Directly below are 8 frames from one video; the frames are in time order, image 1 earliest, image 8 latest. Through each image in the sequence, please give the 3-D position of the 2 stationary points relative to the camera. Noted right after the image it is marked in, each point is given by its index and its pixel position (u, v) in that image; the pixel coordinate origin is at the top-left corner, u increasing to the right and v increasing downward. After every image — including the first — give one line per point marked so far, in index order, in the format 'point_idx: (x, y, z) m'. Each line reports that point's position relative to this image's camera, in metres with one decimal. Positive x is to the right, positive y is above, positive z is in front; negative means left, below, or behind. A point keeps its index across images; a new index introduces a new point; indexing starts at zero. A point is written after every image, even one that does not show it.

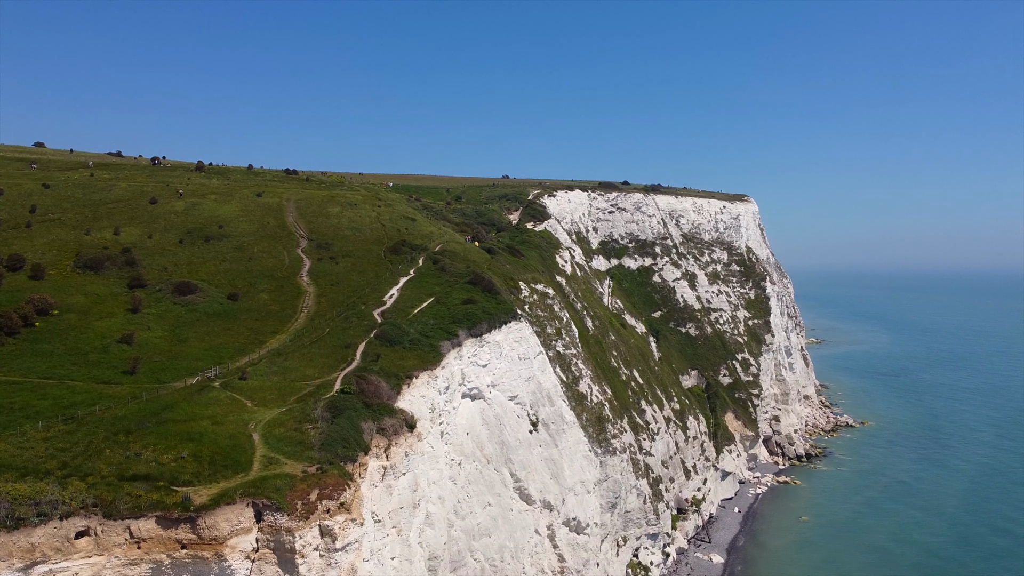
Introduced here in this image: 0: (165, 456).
0: (-8.2, -3.9, +14.7) m
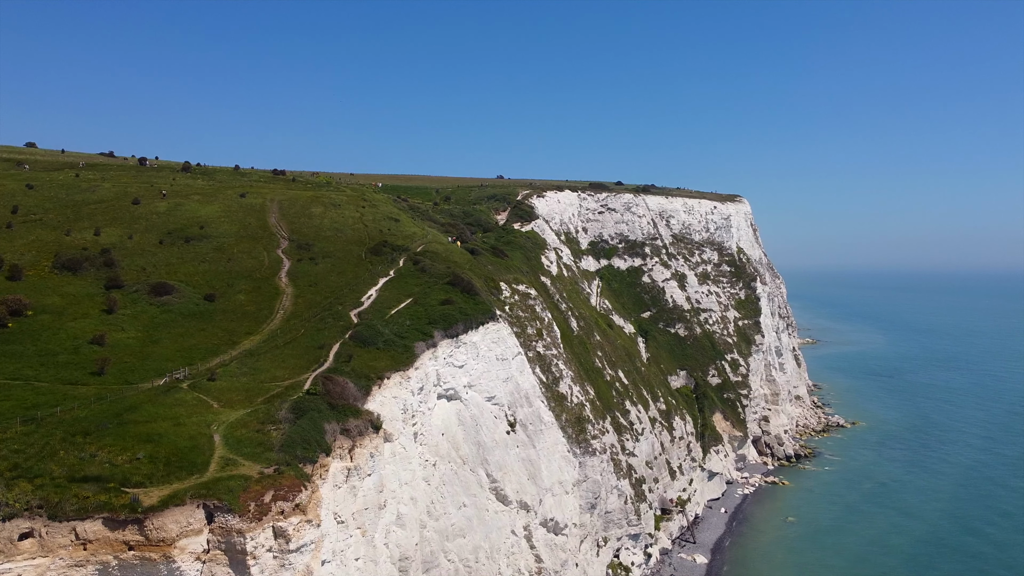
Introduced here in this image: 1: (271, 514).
0: (-9.2, -4.0, +14.7) m
1: (-5.7, -5.2, +14.6) m
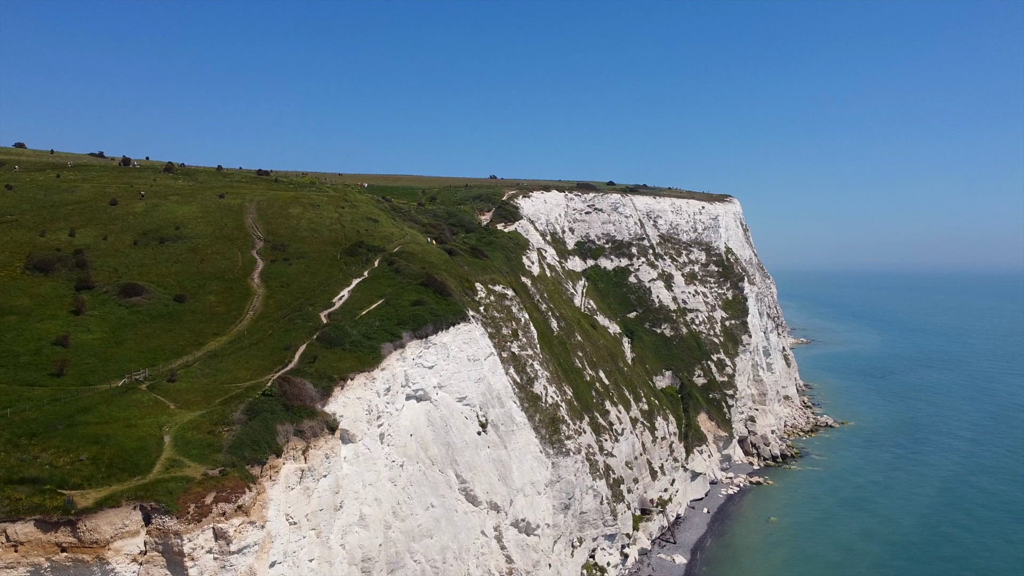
0: (-10.5, -4.0, +14.7) m
1: (-7.0, -5.3, +14.6) m
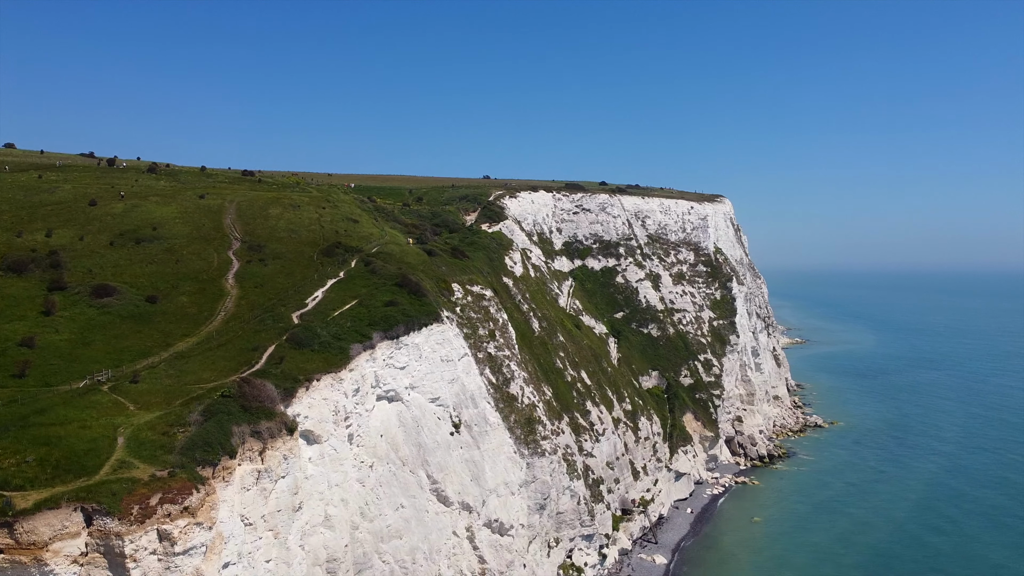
0: (-11.8, -4.0, +14.7) m
1: (-8.3, -5.3, +14.6) m
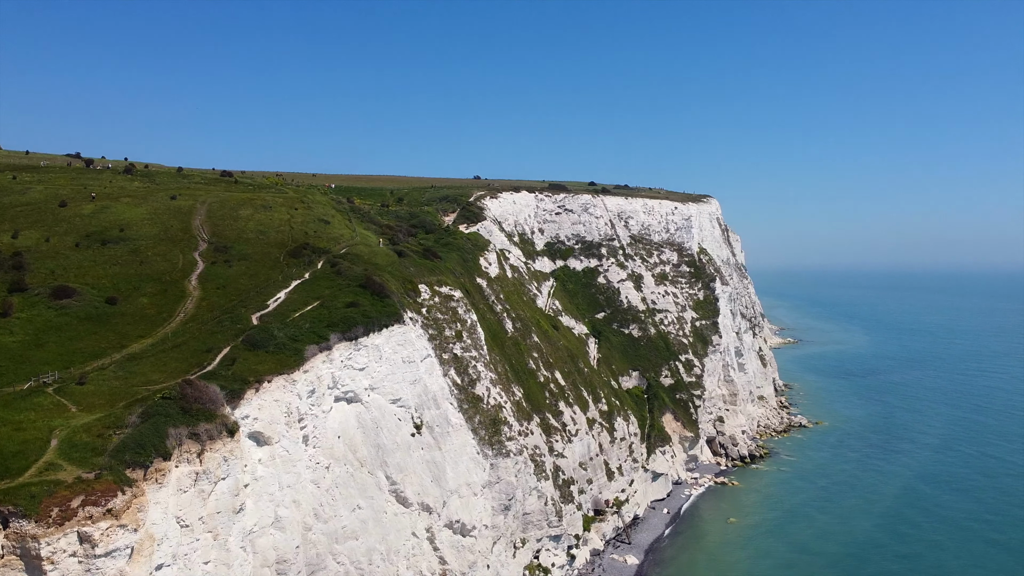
0: (-13.5, -4.1, +14.7) m
1: (-10.0, -5.4, +14.6) m
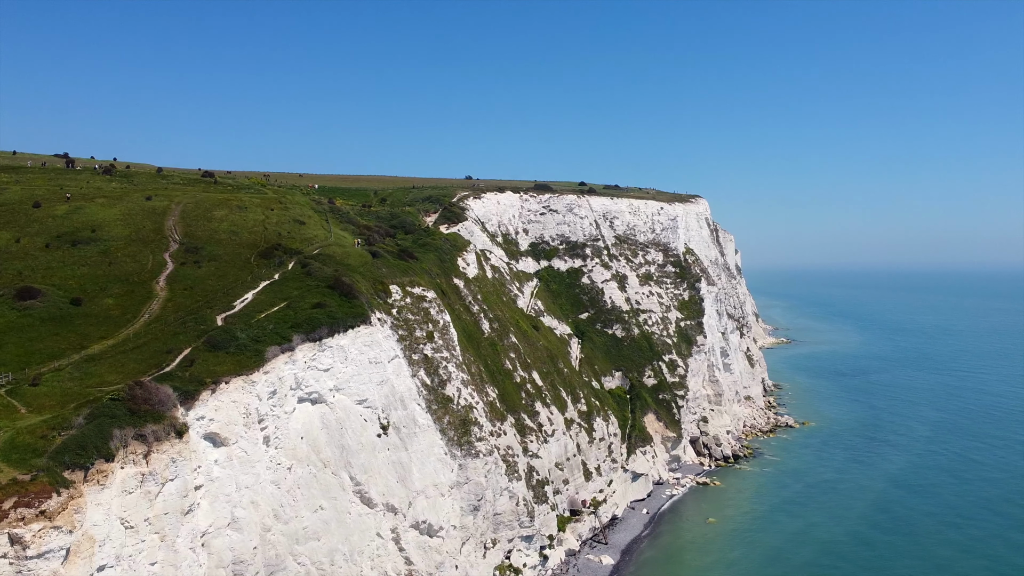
0: (-15.1, -4.1, +14.8) m
1: (-11.6, -5.4, +14.7) m
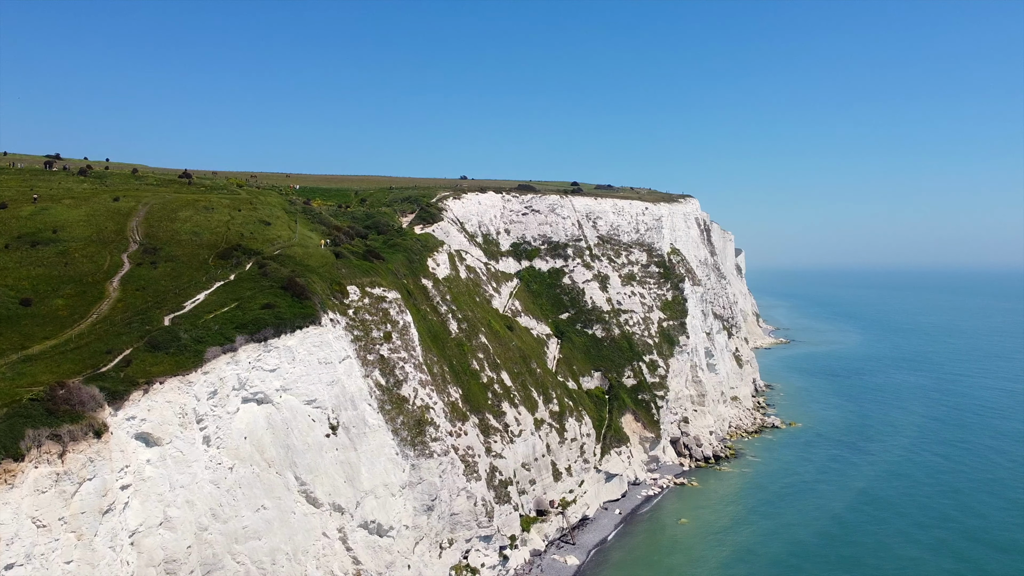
0: (-17.7, -4.2, +15.0) m
1: (-14.2, -5.5, +14.8) m
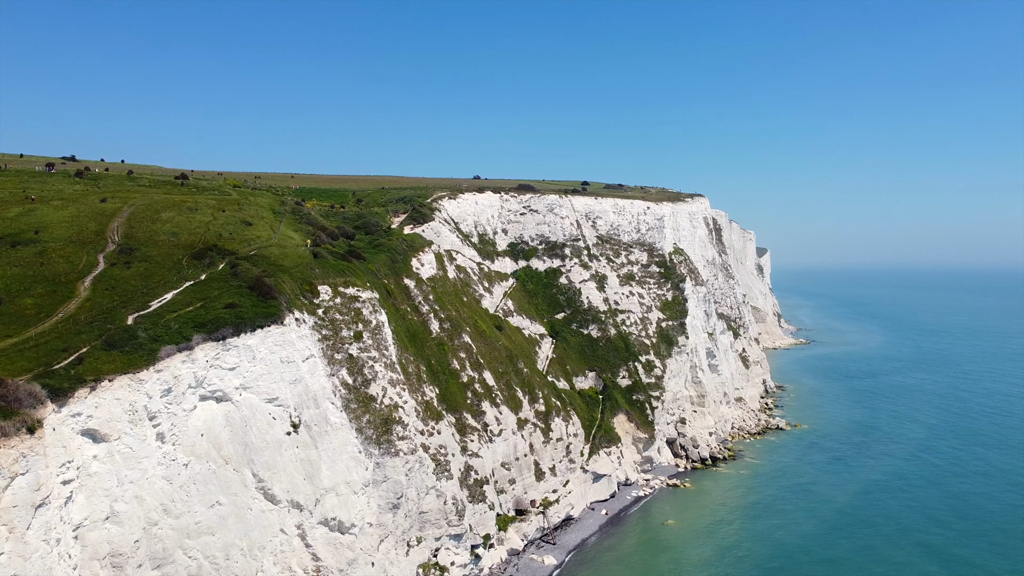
0: (-20.2, -4.2, +15.6) m
1: (-16.7, -5.5, +15.4) m
